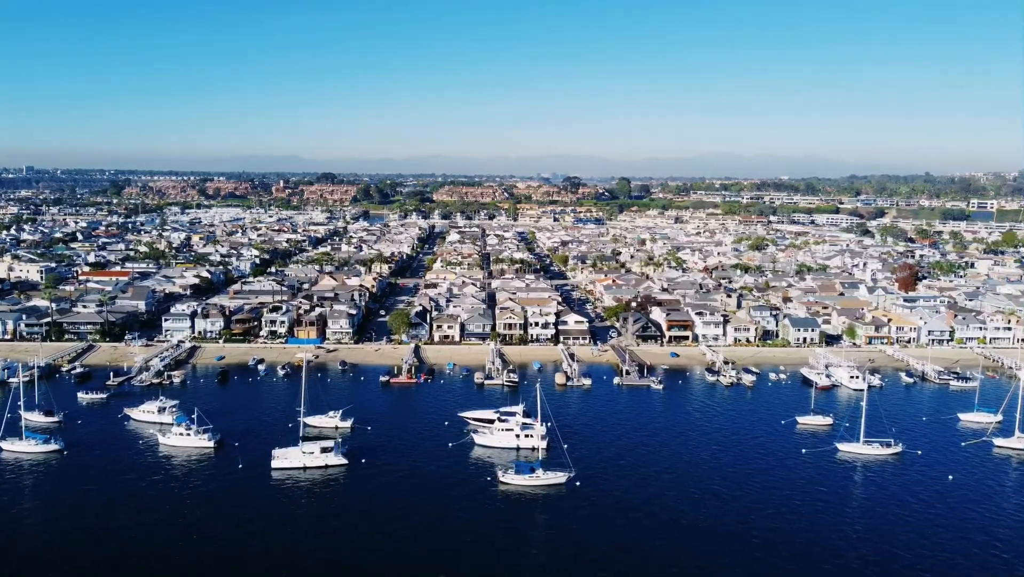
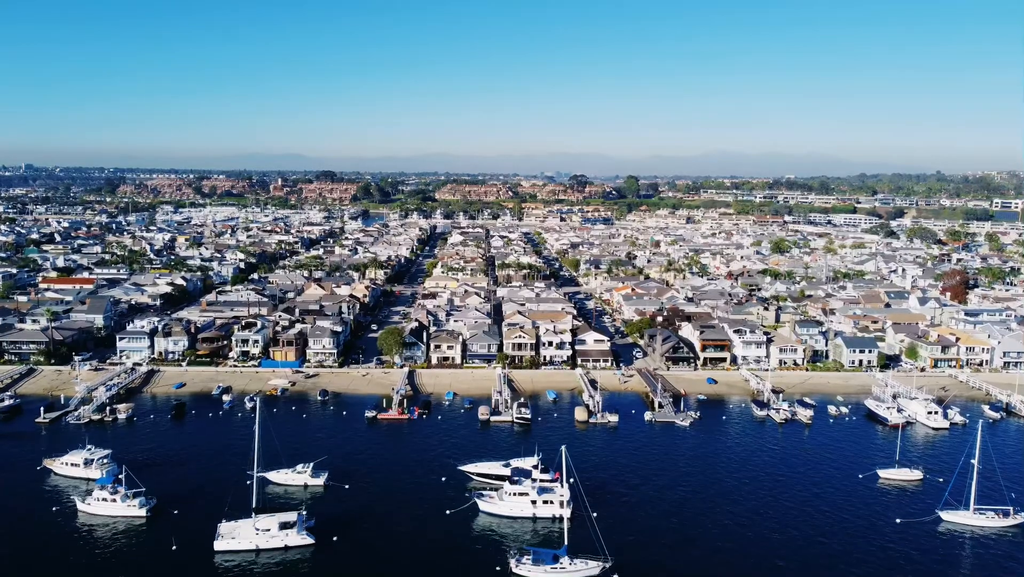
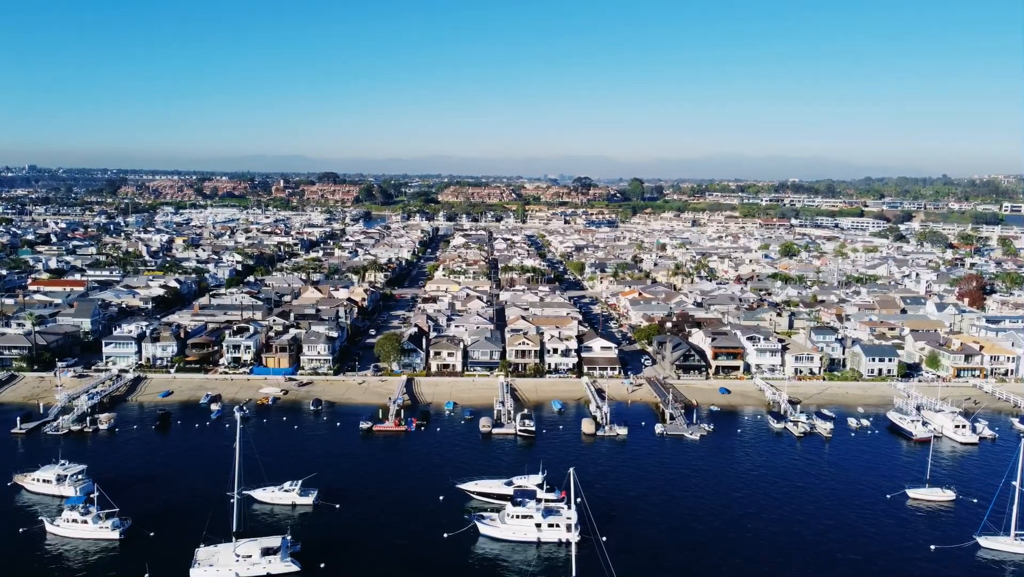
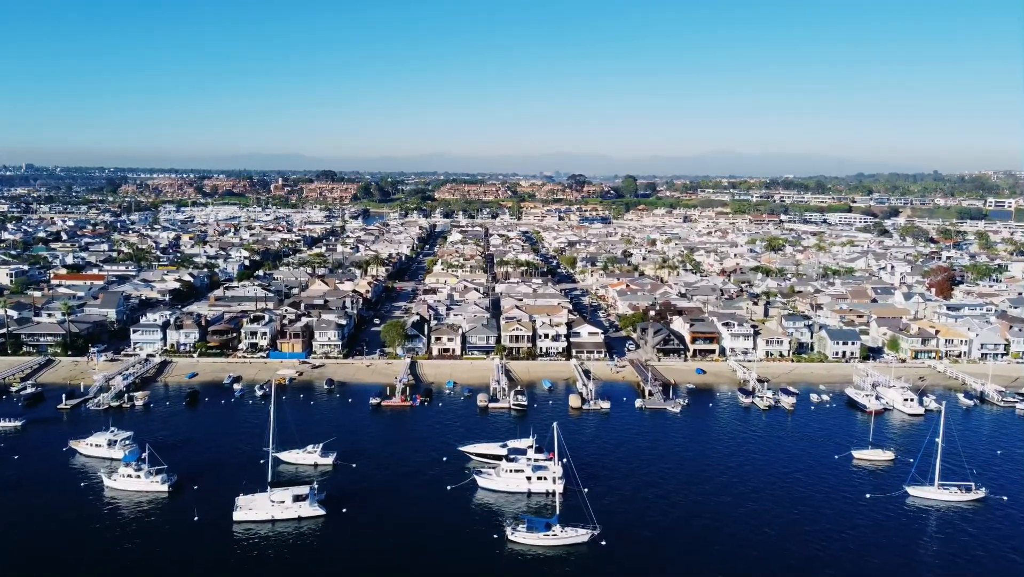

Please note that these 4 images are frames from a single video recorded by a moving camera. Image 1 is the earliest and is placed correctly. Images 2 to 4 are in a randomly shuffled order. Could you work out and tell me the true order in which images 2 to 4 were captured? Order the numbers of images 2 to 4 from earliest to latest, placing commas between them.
4, 2, 3
